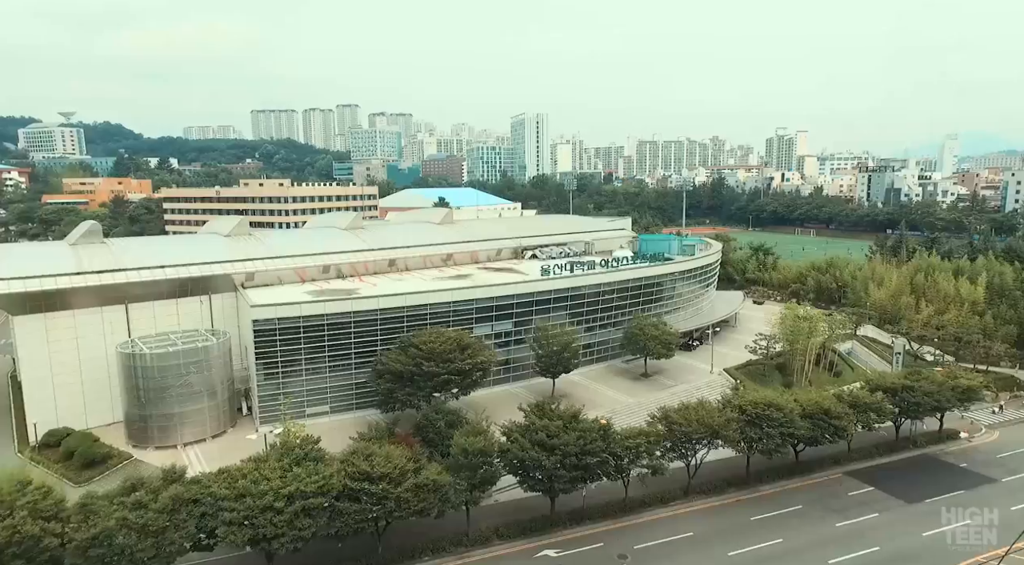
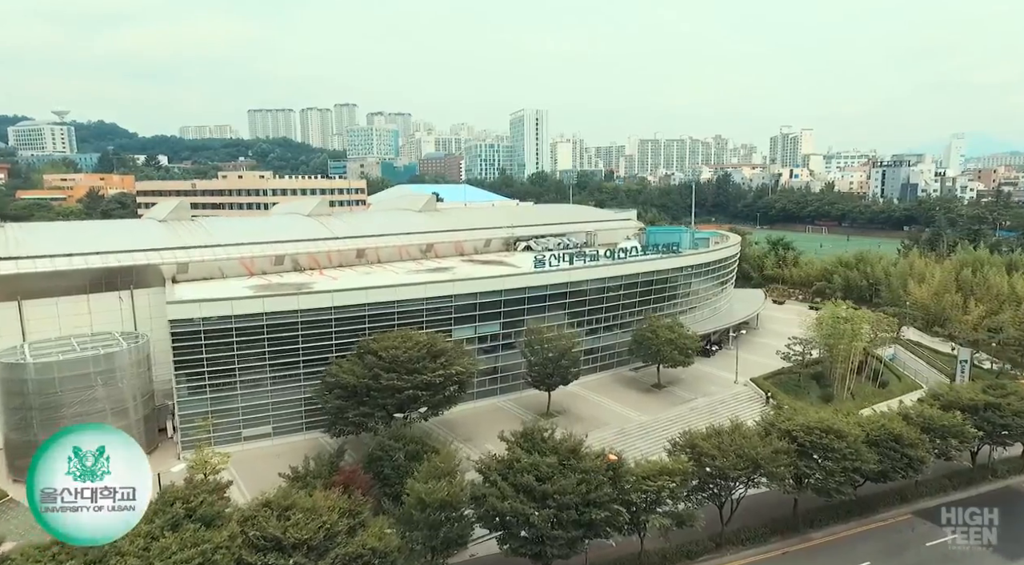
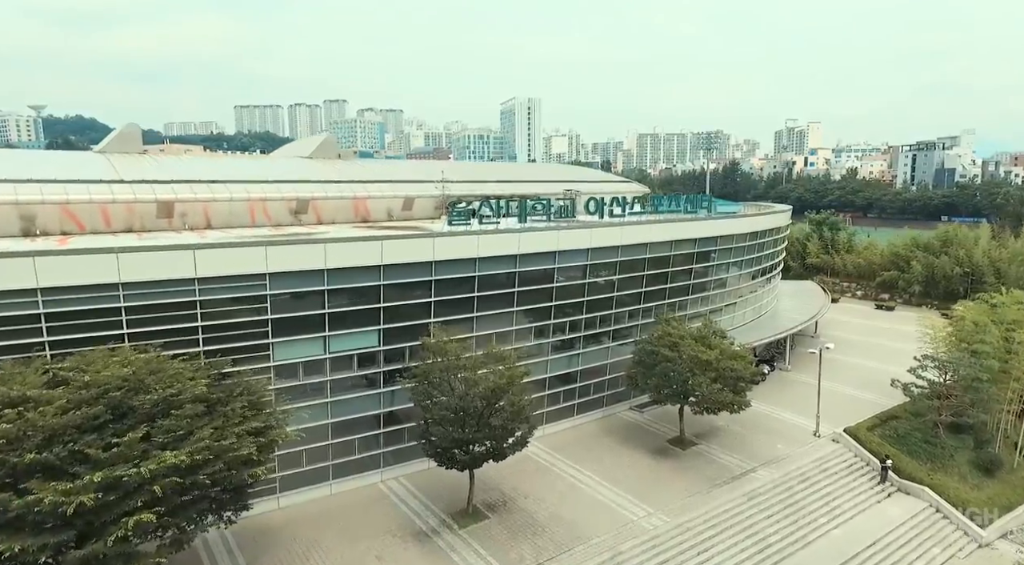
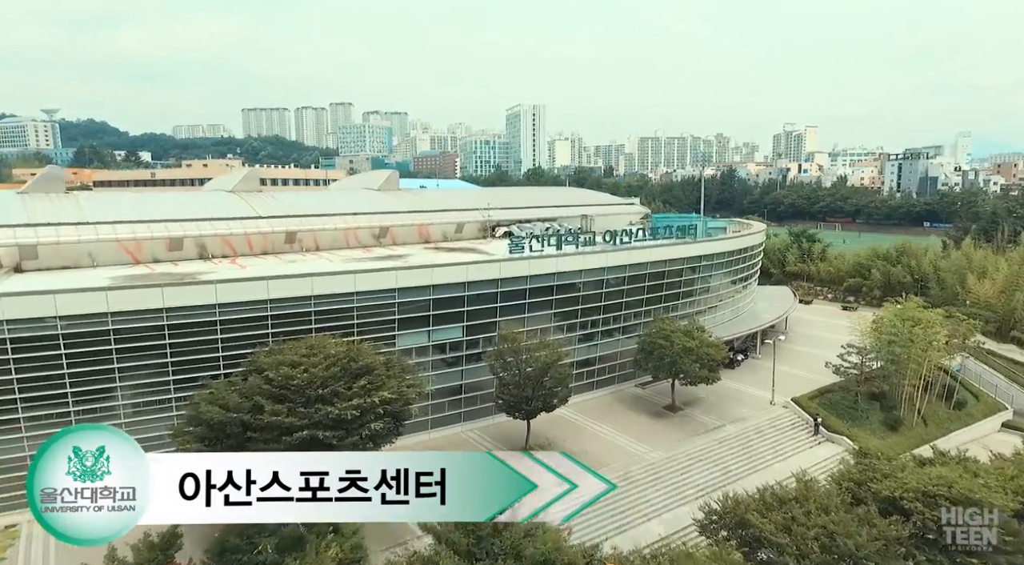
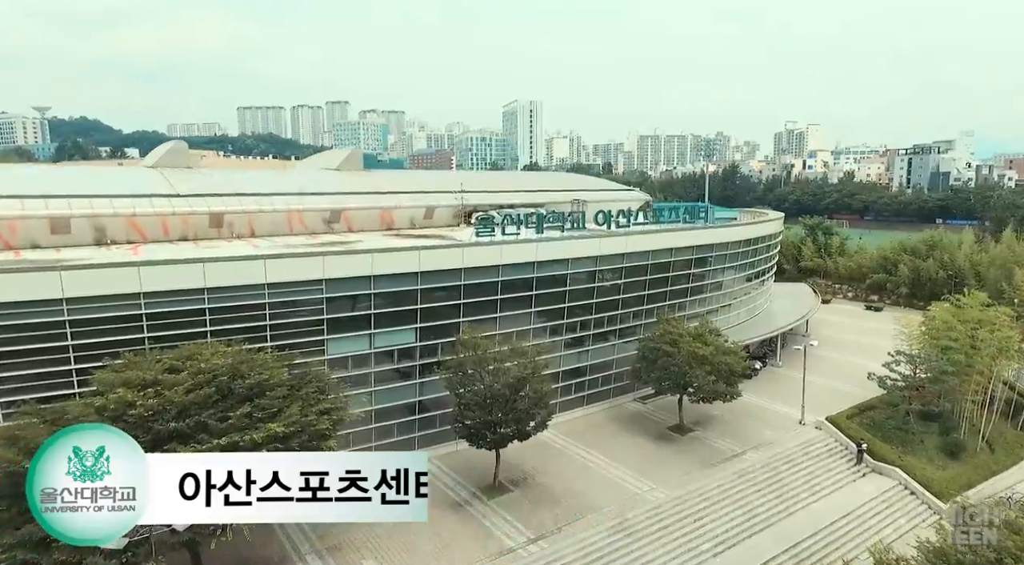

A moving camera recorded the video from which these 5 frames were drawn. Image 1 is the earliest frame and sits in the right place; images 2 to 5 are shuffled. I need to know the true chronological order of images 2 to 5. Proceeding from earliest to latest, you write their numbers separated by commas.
2, 4, 5, 3
